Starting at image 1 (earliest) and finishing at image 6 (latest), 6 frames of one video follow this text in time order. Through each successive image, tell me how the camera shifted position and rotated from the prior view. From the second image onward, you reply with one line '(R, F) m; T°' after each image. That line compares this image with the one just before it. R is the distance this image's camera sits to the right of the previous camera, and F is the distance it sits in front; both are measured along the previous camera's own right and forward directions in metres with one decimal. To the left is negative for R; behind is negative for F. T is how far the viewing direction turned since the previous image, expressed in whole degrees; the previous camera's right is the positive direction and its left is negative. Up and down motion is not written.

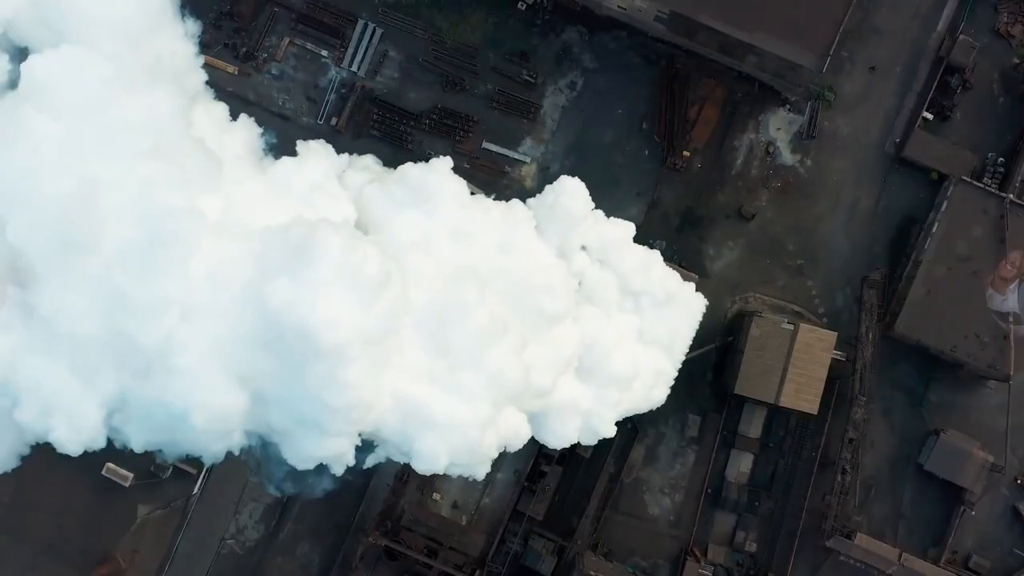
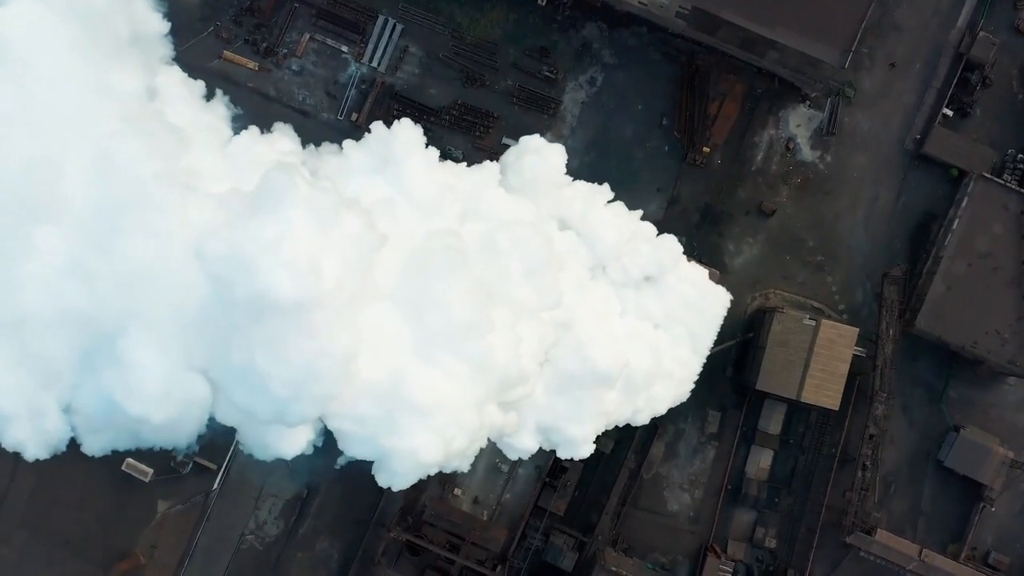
(-0.7, 0.0) m; 0°
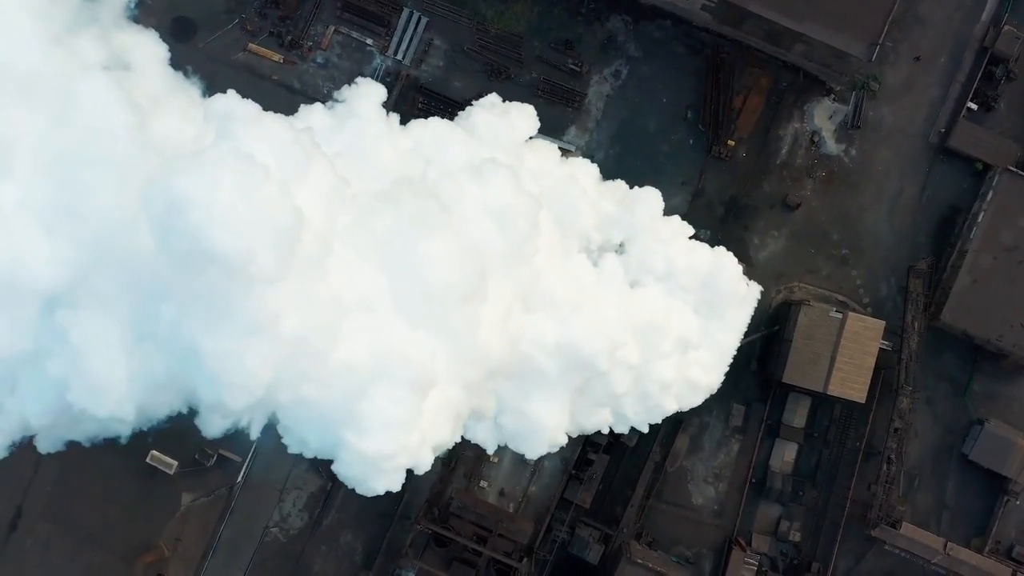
(-0.8, 0.0) m; 0°
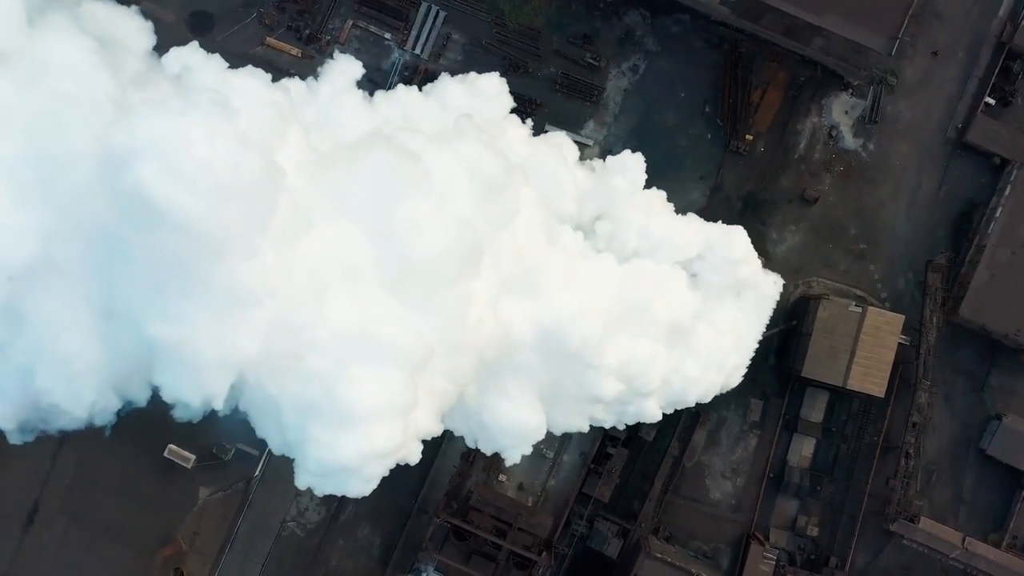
(-0.6, 0.0) m; 0°
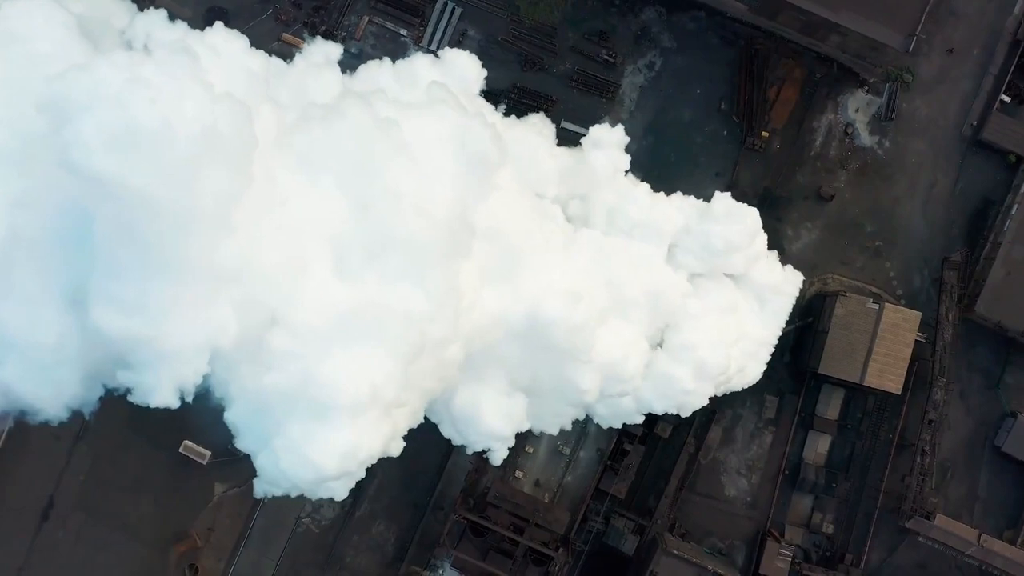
(-0.5, 0.0) m; 0°
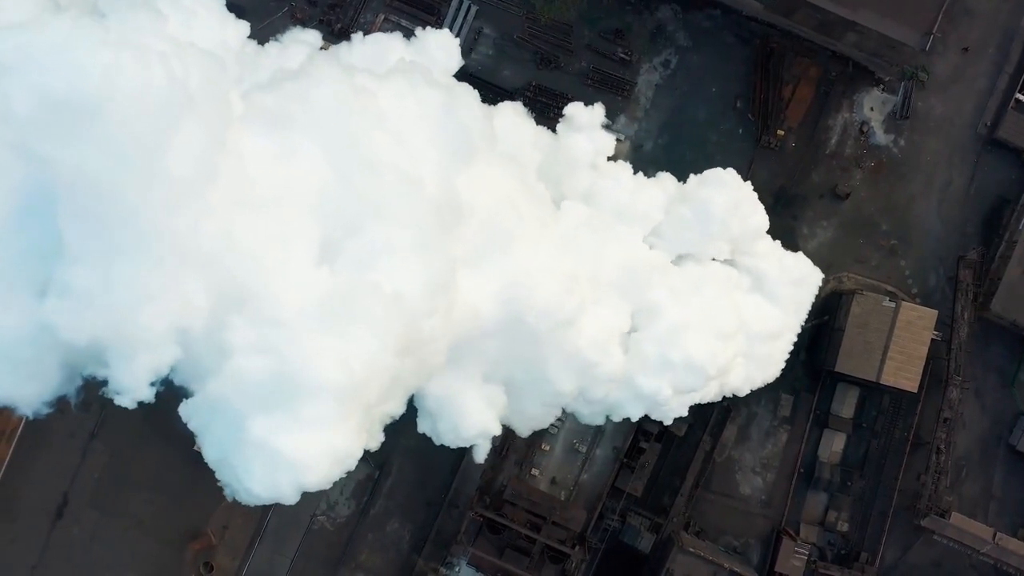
(-0.5, 0.0) m; 0°
